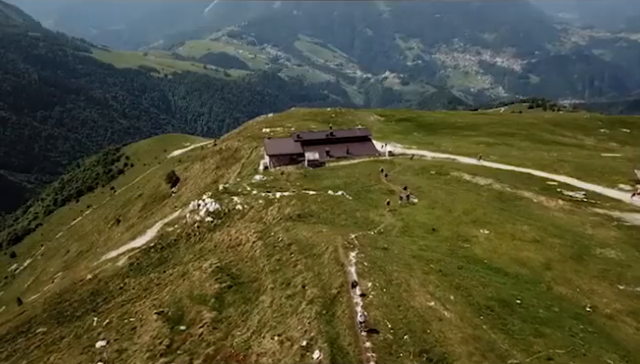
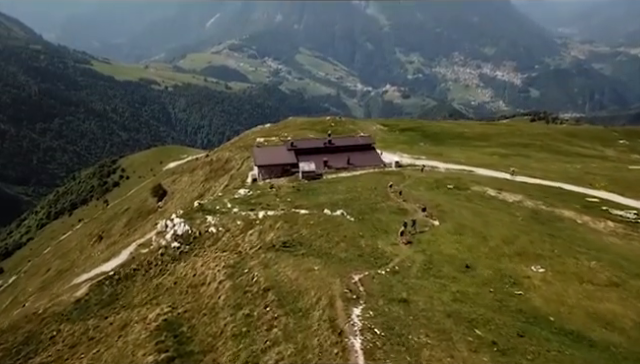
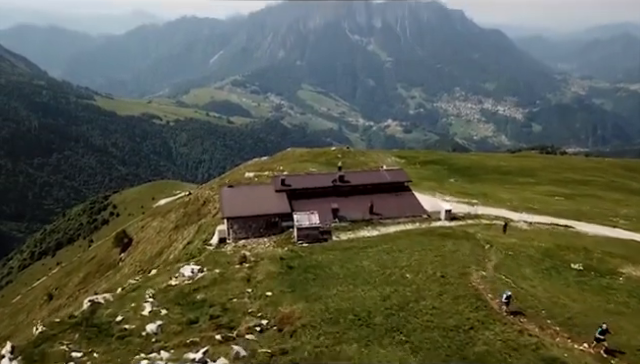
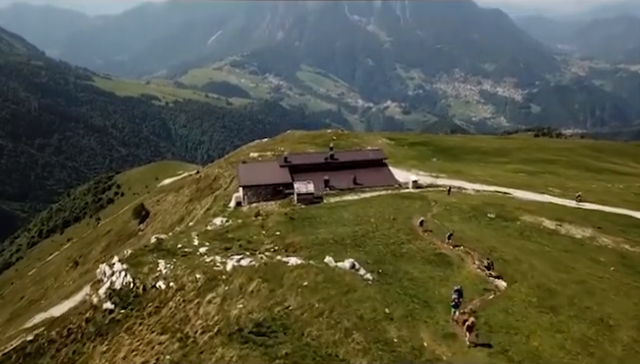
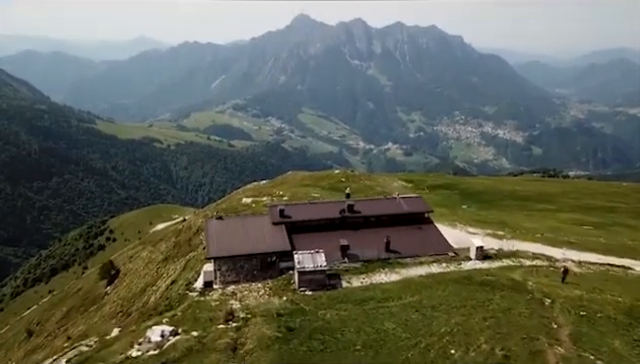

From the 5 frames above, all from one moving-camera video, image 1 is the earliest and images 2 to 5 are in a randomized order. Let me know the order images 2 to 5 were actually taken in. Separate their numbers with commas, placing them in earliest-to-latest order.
2, 4, 3, 5
